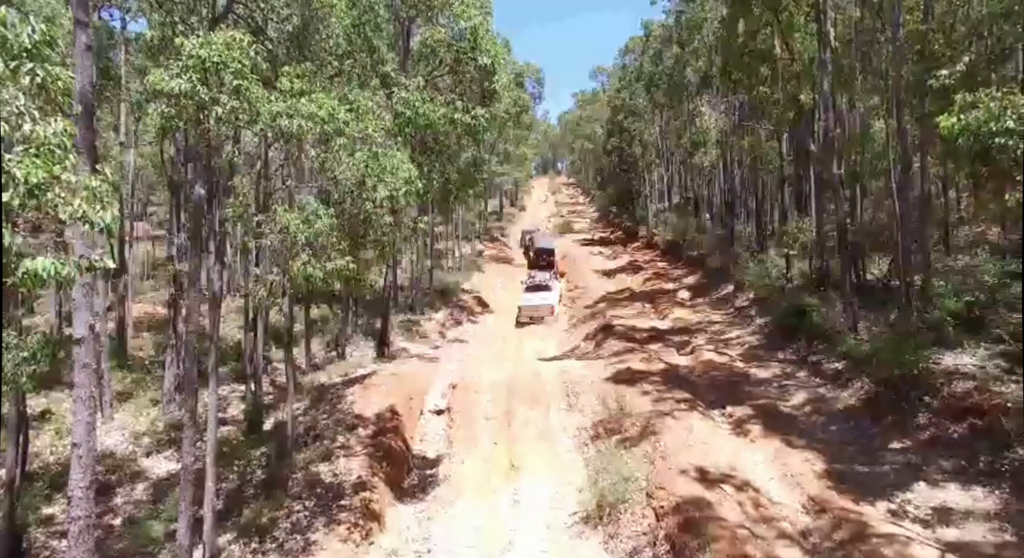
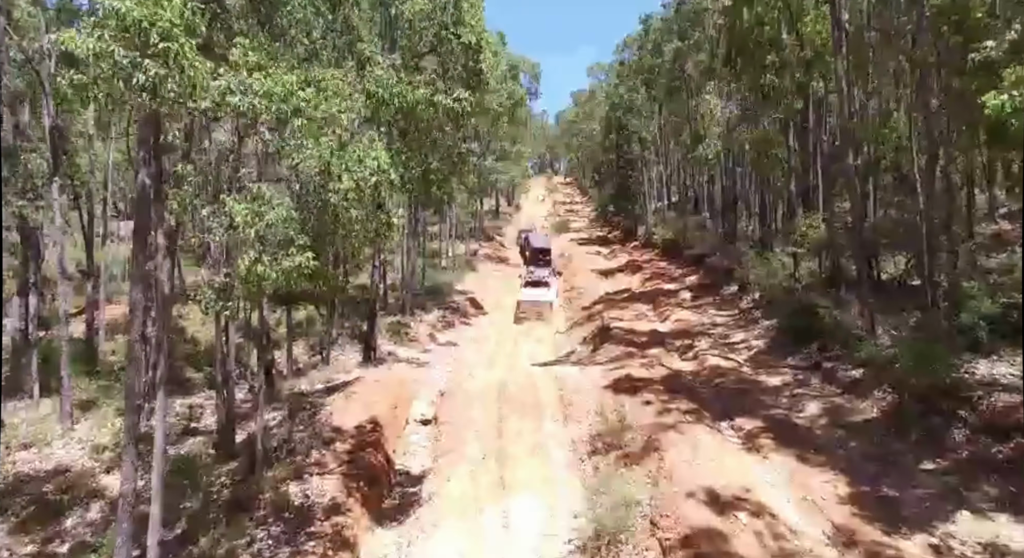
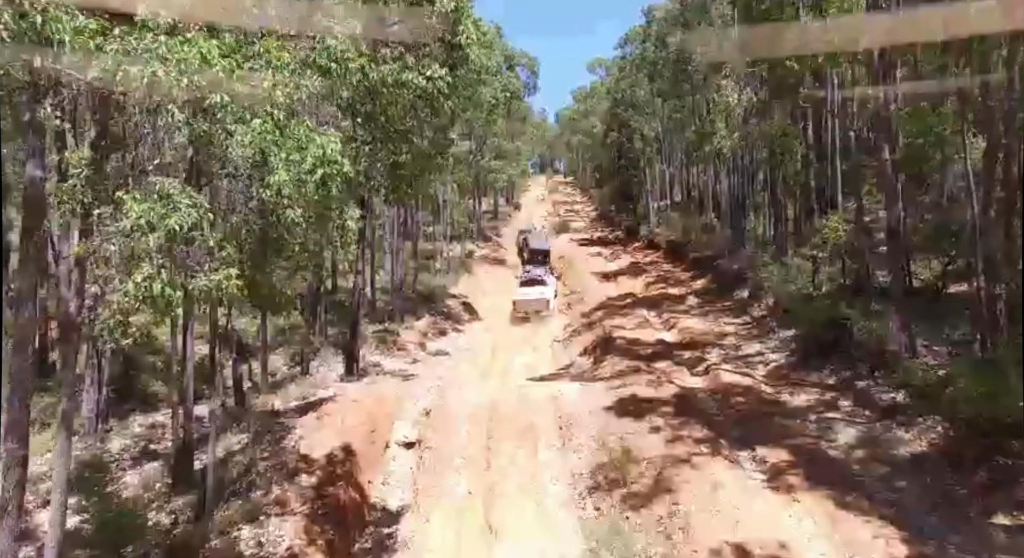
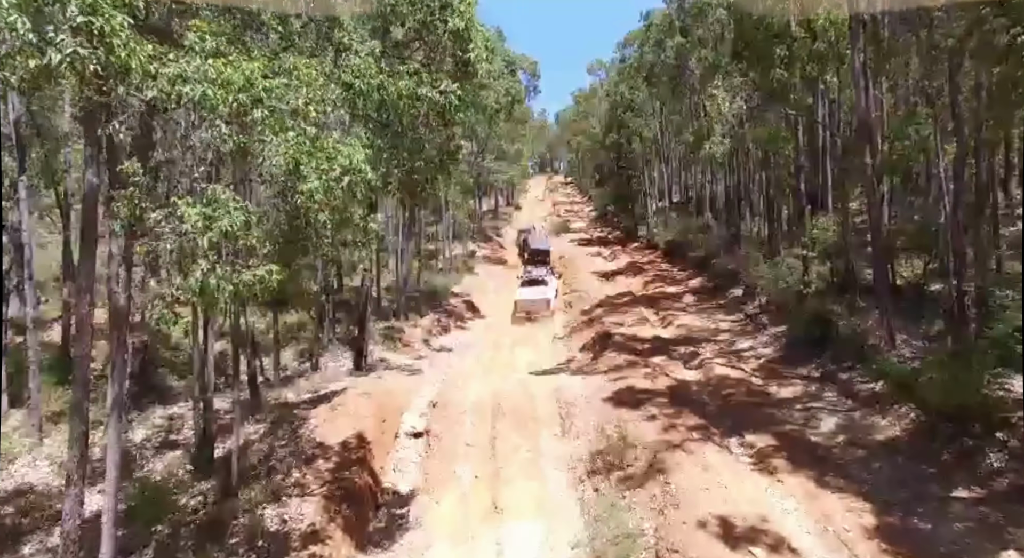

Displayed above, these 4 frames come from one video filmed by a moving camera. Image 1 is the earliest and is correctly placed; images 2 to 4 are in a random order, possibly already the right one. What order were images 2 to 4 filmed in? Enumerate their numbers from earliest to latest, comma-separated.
2, 4, 3
